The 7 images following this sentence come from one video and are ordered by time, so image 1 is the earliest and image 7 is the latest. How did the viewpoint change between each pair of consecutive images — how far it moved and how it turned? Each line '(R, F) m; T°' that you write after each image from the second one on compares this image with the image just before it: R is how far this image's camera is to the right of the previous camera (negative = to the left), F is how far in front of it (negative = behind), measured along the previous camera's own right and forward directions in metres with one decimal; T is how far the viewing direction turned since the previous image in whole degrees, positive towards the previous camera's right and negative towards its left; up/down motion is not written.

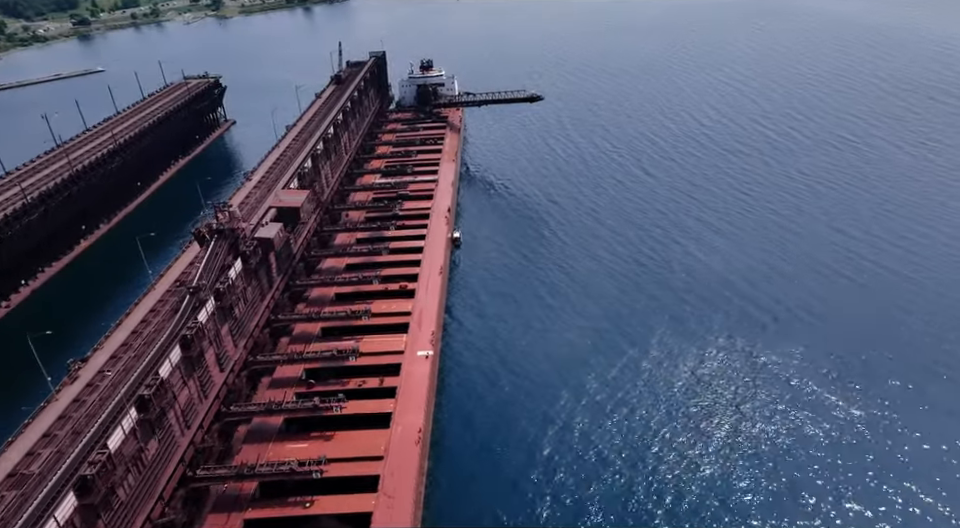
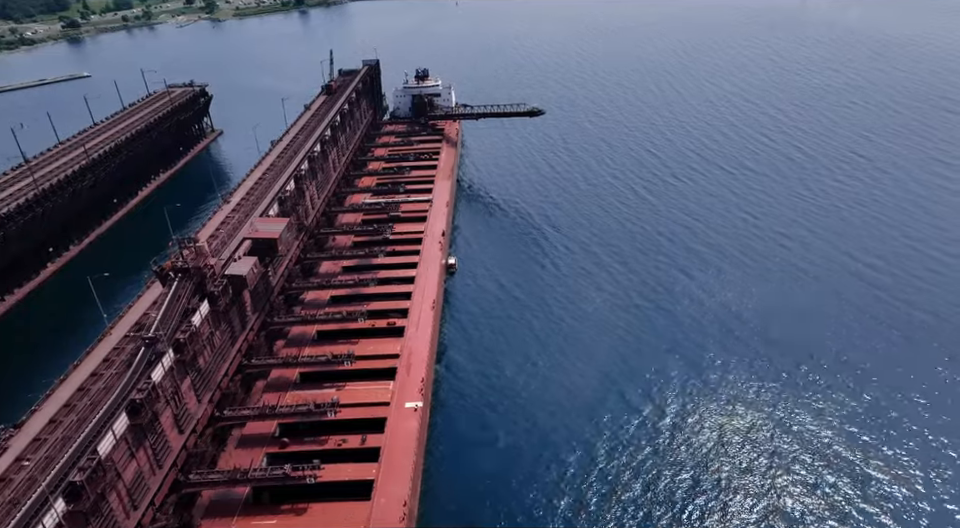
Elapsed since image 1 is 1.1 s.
(+0.2, +4.9) m; 0°
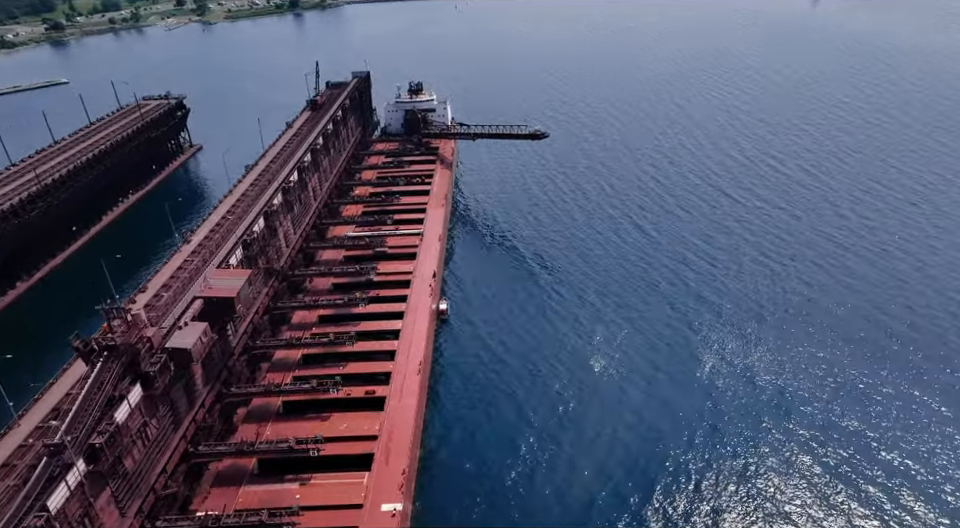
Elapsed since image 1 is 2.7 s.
(+0.3, +7.5) m; 0°
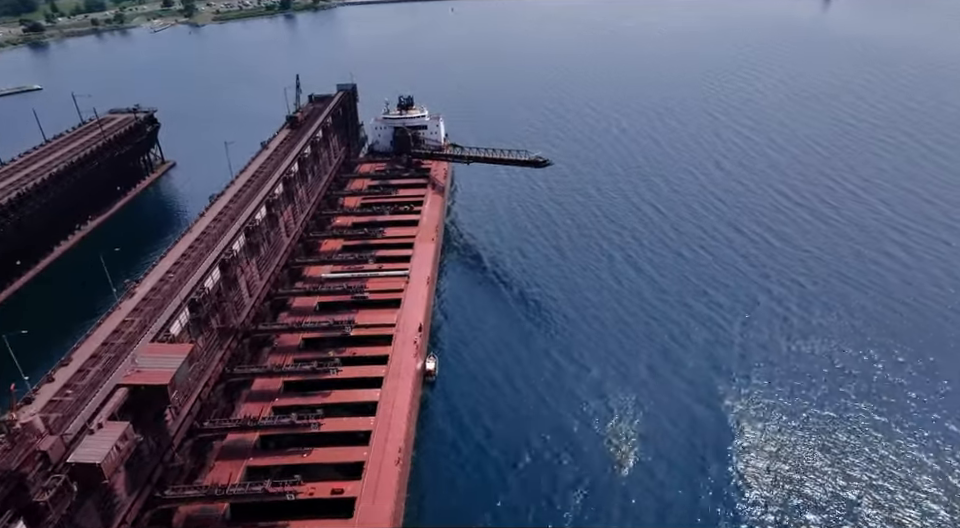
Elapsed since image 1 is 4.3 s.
(+0.3, +7.7) m; 0°
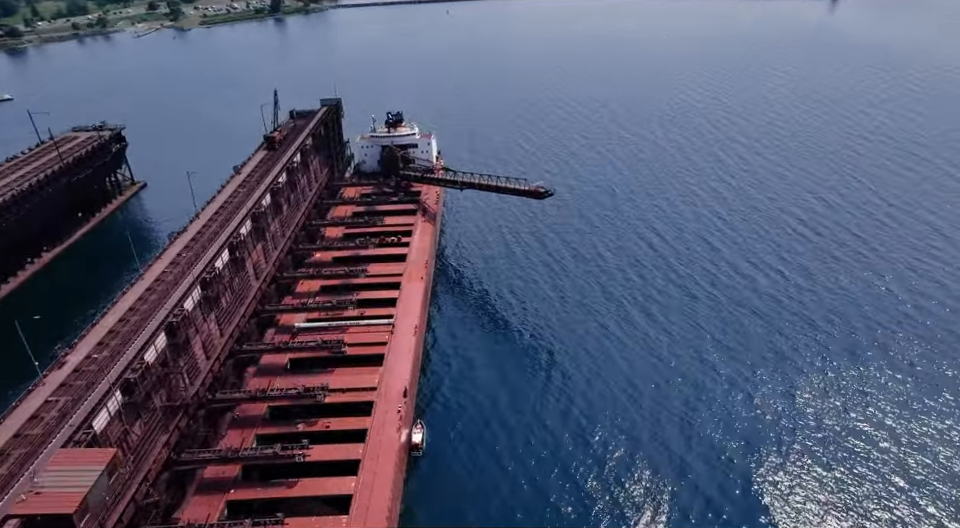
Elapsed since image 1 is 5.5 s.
(+0.3, +7.0) m; 0°
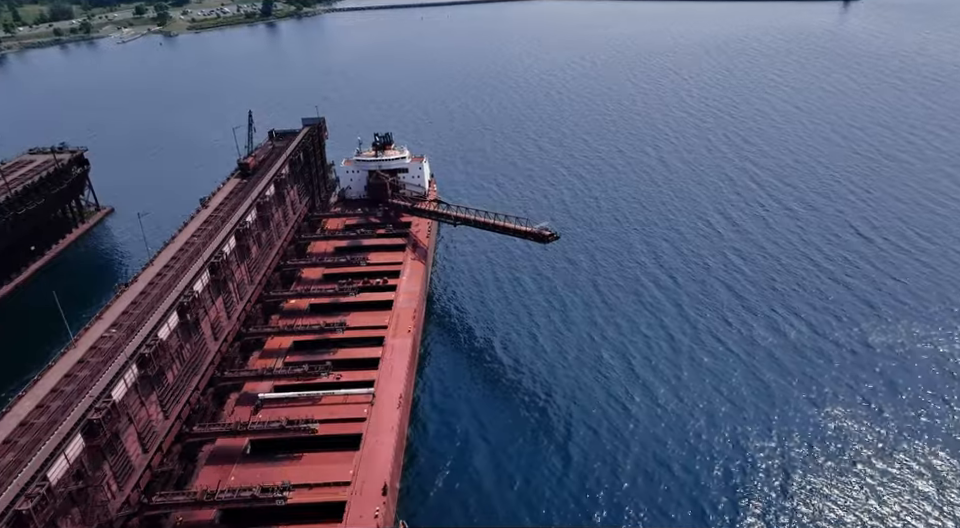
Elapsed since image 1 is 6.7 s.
(+0.3, +7.4) m; 0°
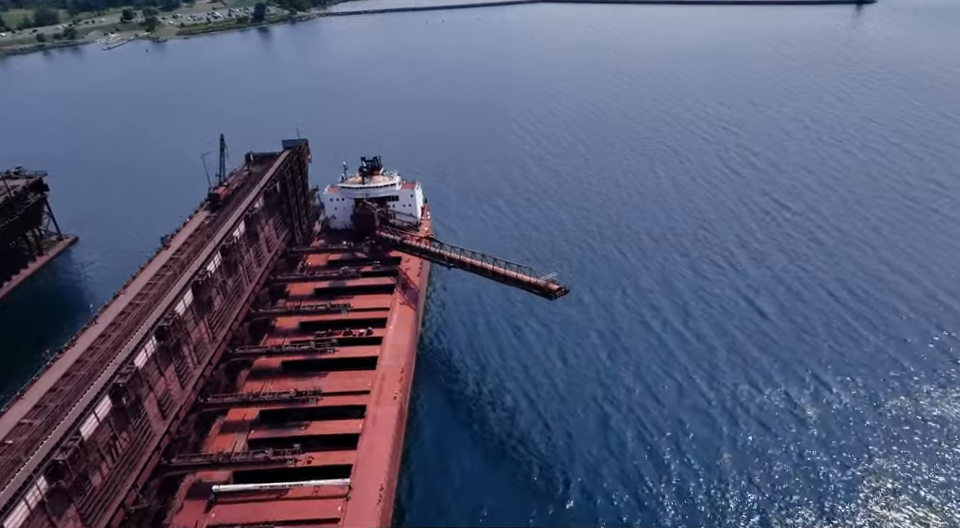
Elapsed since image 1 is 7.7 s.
(+0.2, +7.1) m; 0°
